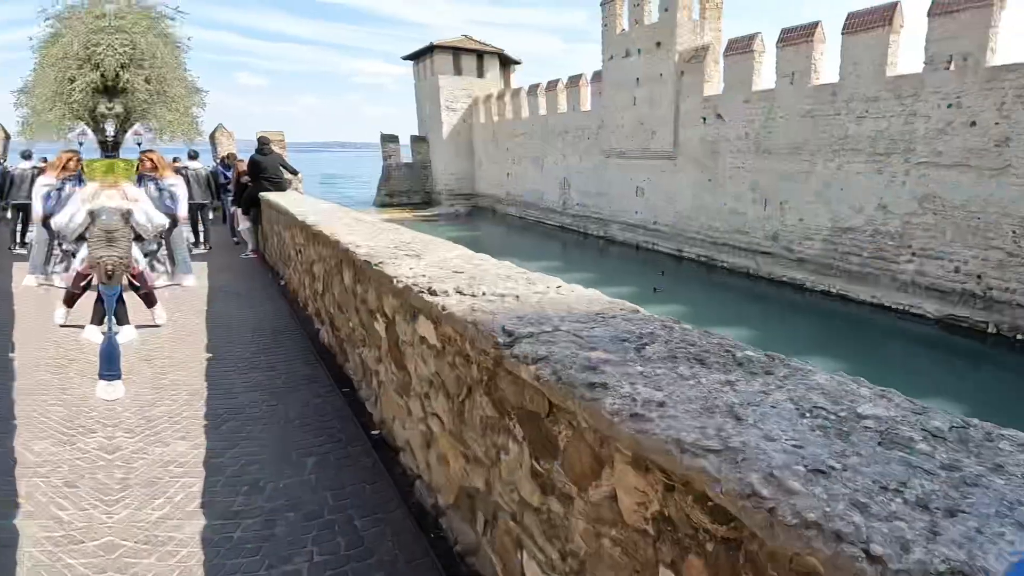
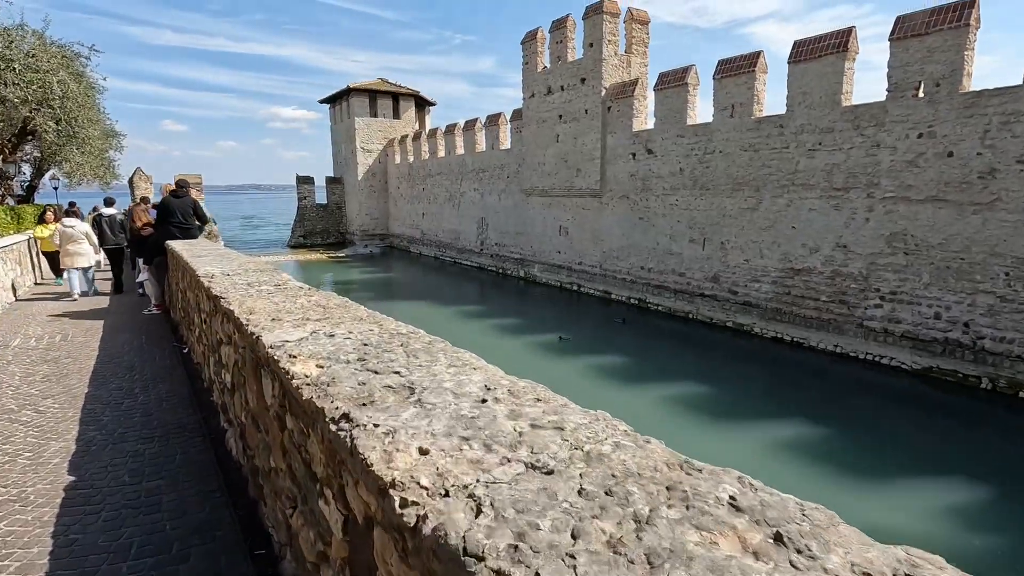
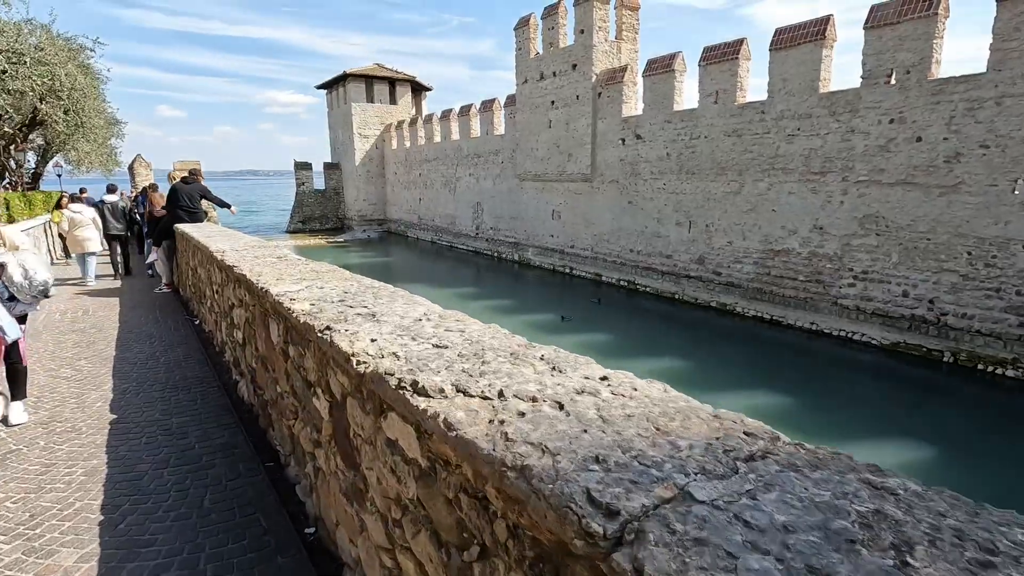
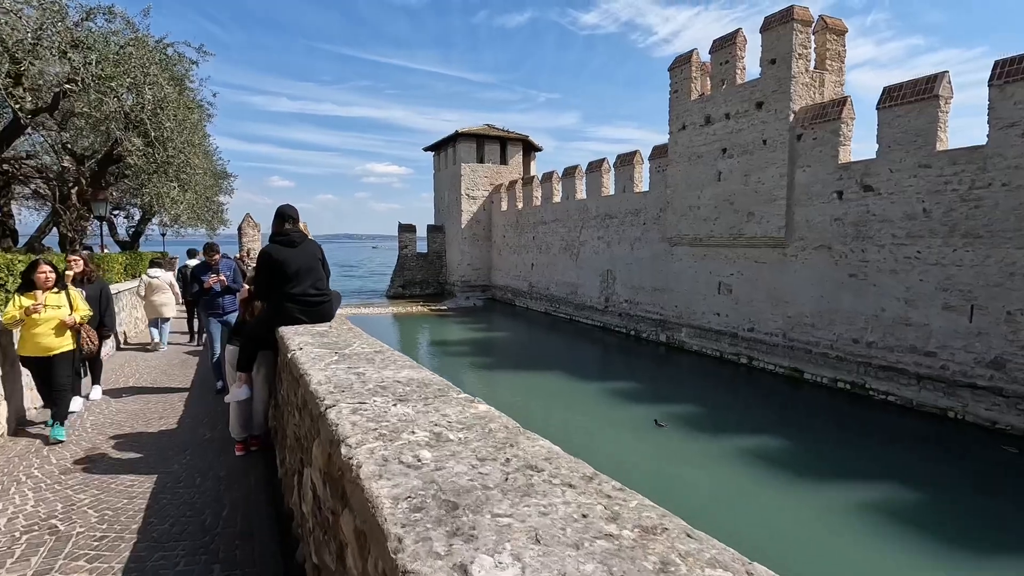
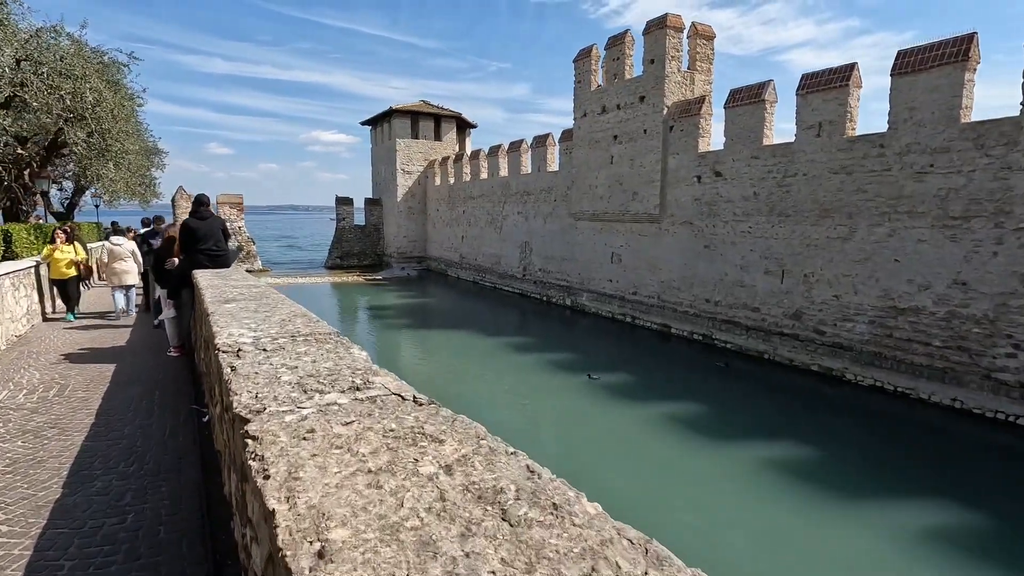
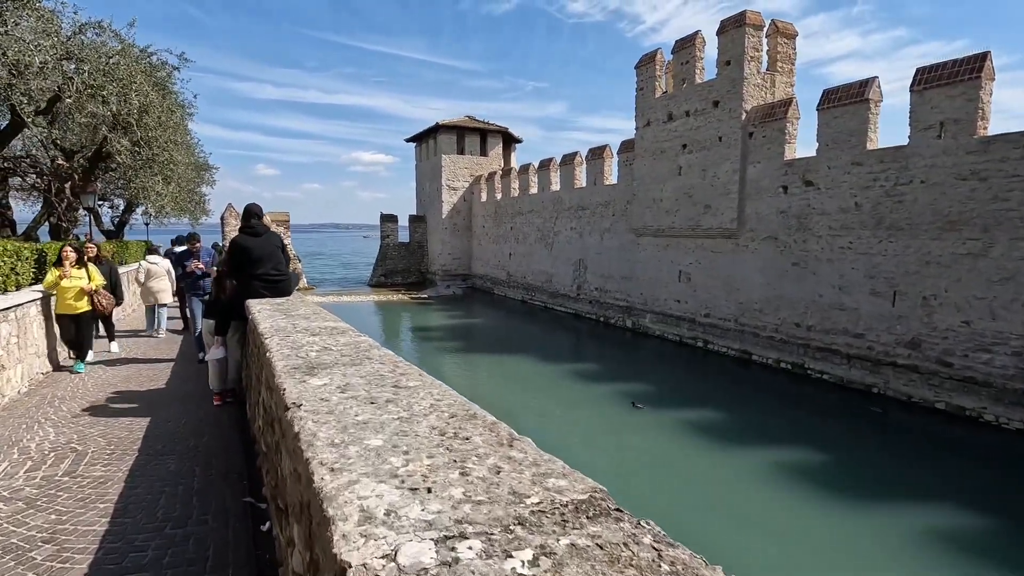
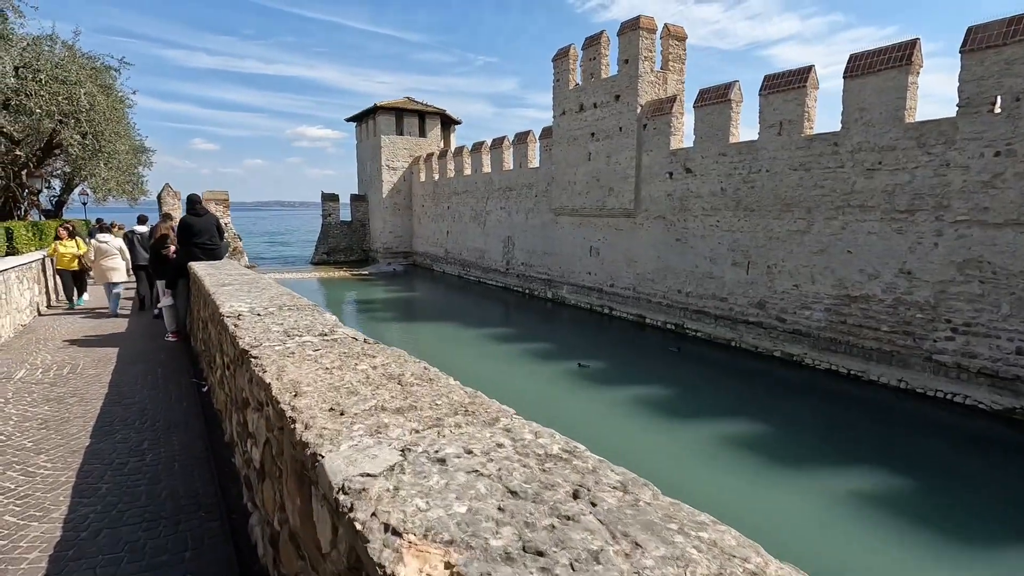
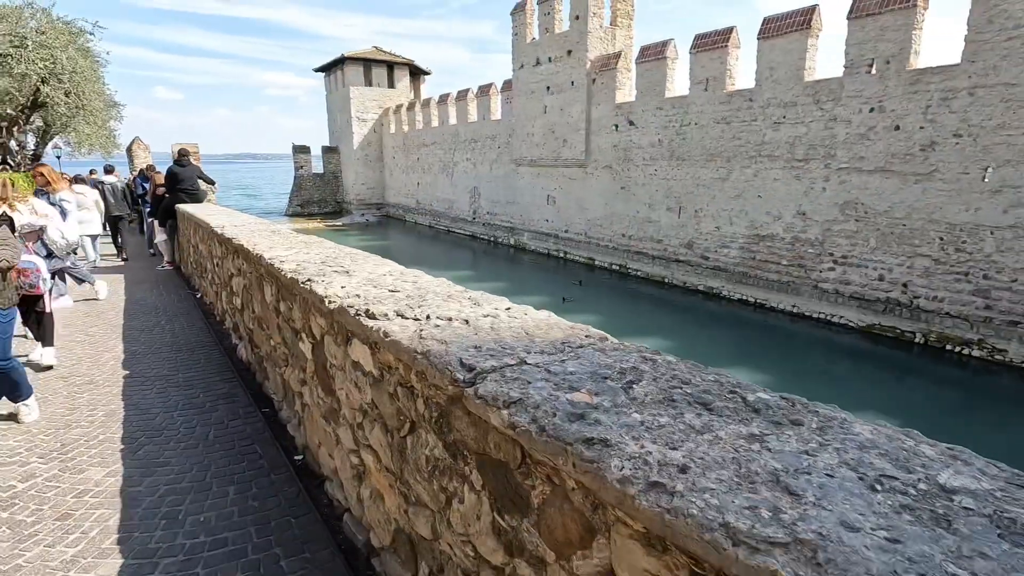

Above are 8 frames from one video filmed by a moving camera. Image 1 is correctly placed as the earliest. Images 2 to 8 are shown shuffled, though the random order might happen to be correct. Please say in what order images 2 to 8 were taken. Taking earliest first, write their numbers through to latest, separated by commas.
8, 3, 2, 7, 5, 6, 4
